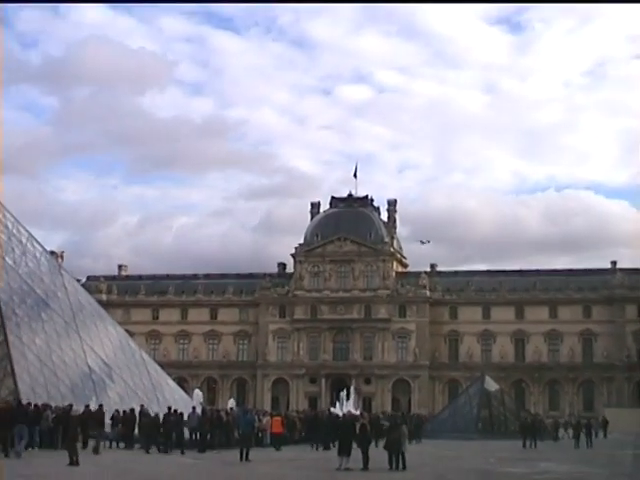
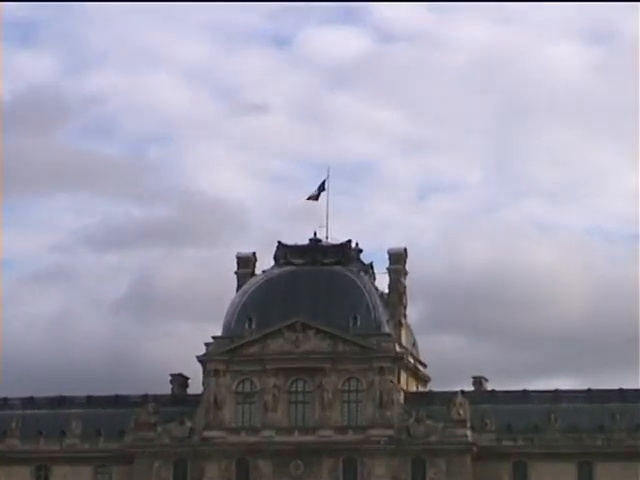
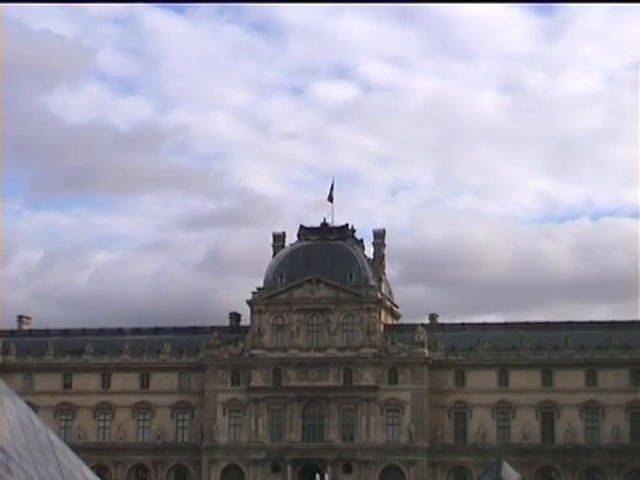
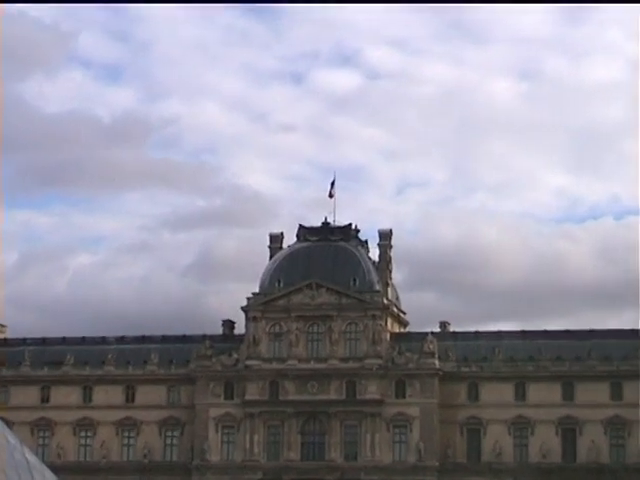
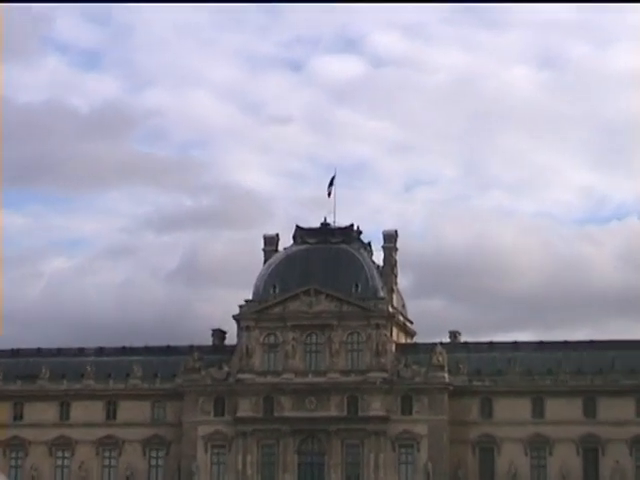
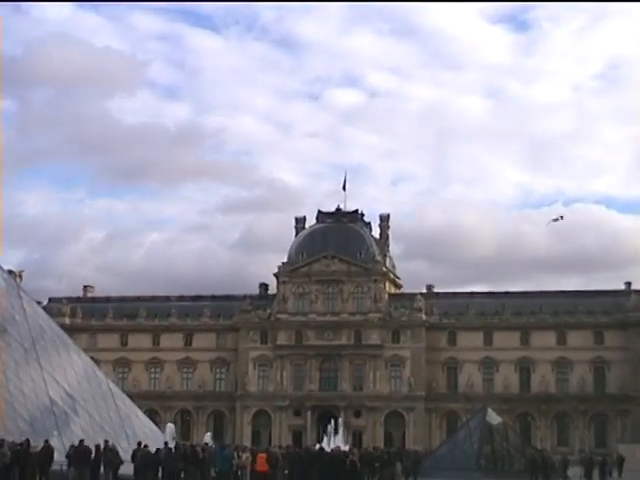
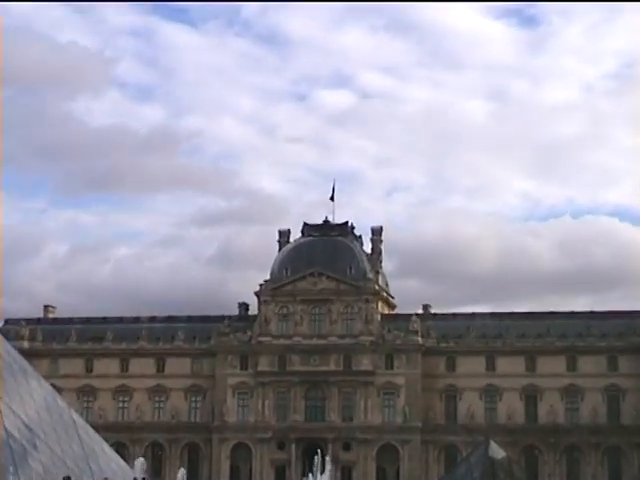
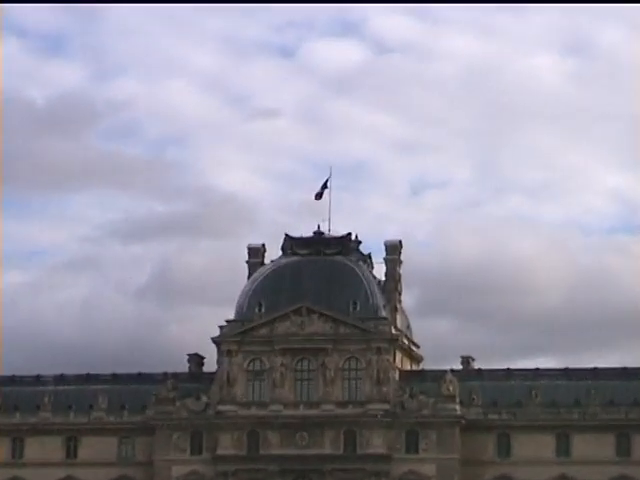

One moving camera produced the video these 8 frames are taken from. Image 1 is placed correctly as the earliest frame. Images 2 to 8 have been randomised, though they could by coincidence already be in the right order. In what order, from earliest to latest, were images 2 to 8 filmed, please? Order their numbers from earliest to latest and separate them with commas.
6, 7, 3, 4, 5, 8, 2
